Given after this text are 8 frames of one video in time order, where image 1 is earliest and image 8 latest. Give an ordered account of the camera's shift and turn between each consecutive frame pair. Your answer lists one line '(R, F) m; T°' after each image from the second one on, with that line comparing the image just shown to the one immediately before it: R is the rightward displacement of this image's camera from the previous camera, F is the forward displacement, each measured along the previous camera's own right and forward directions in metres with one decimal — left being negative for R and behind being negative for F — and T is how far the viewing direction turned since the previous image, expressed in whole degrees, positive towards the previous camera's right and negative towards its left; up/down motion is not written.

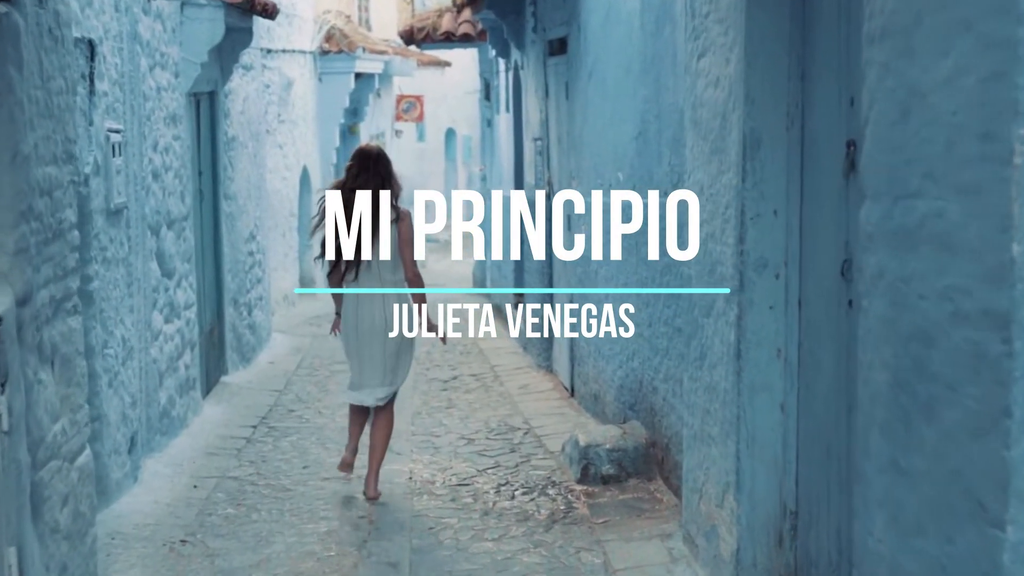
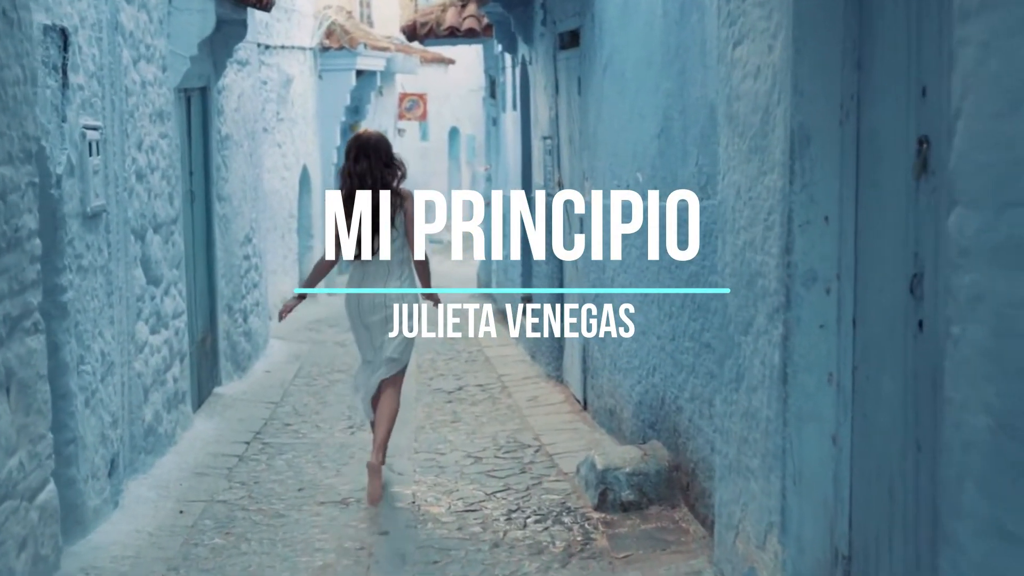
(0.0, +0.5) m; 0°
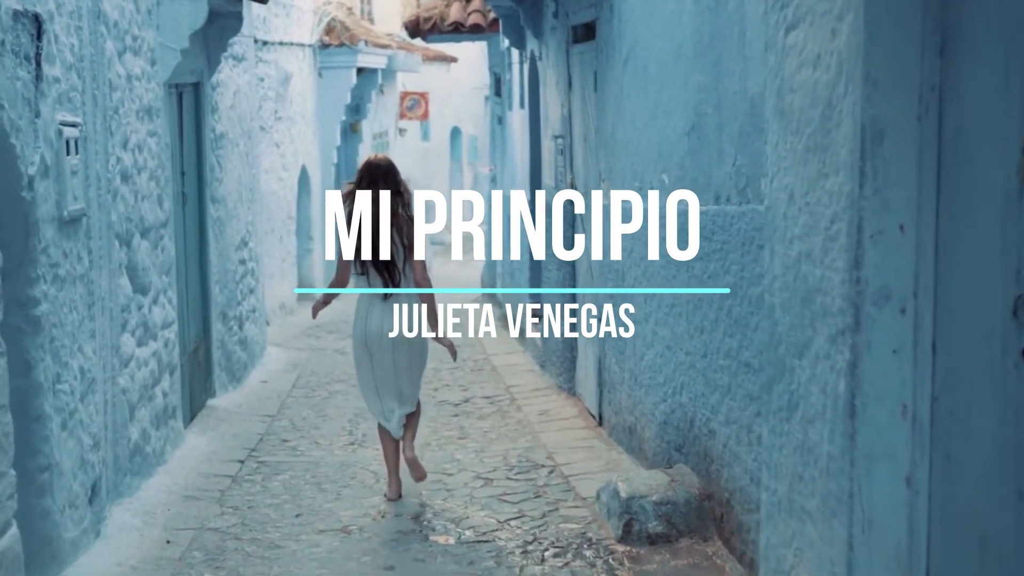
(-0.1, +0.5) m; 0°
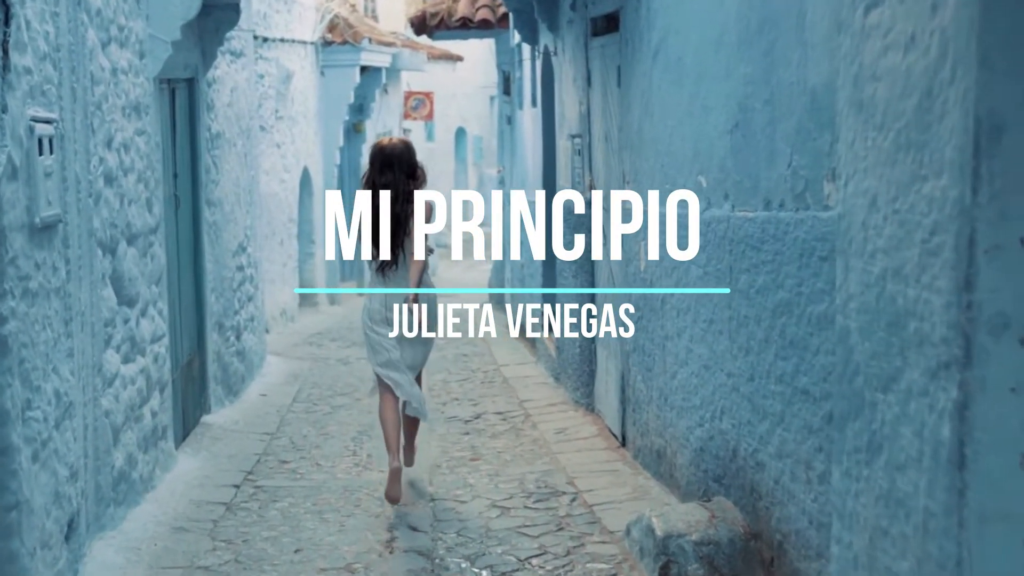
(-0.1, +0.6) m; 0°
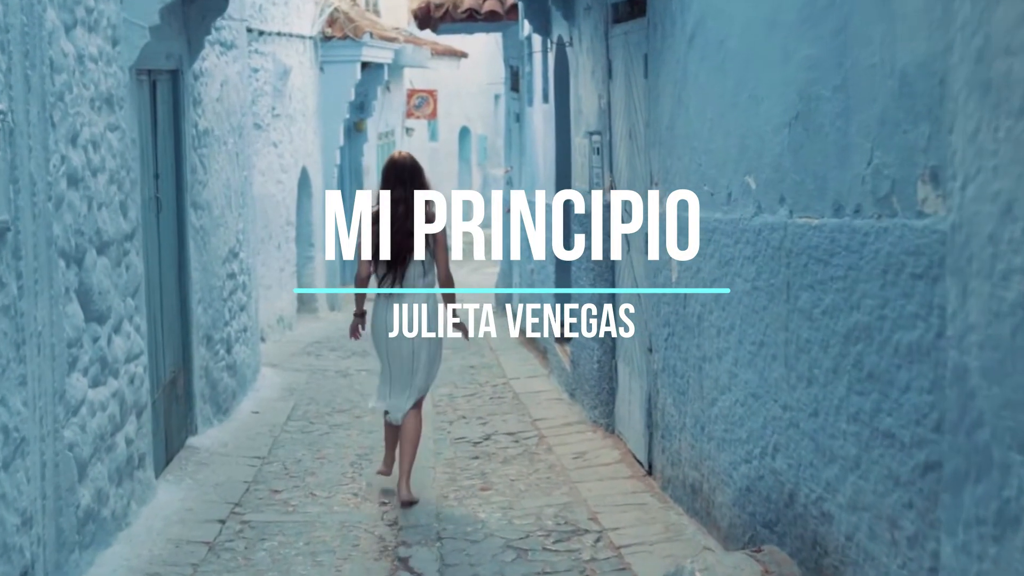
(-0.1, +0.7) m; 0°
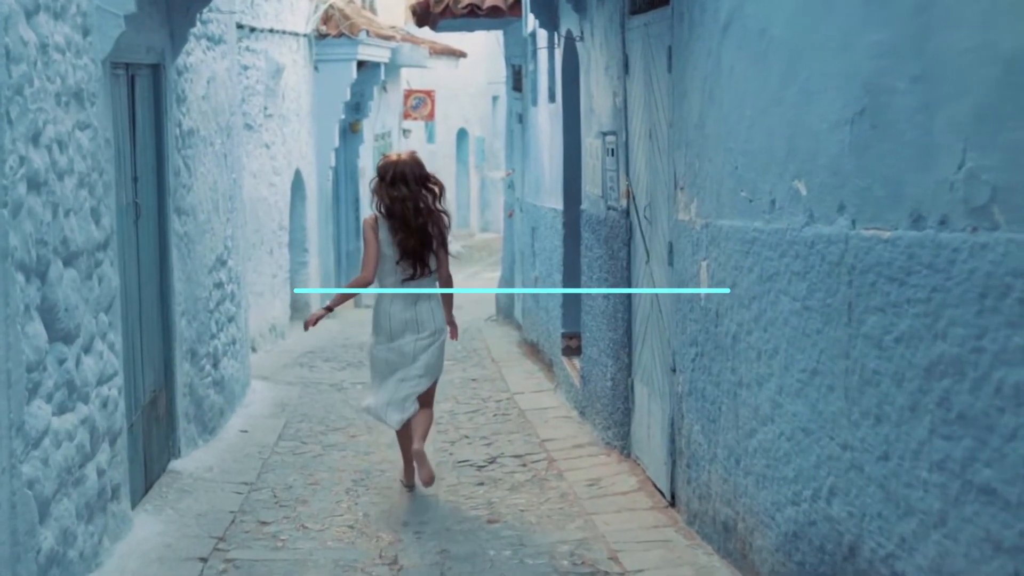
(-0.1, +0.6) m; 0°
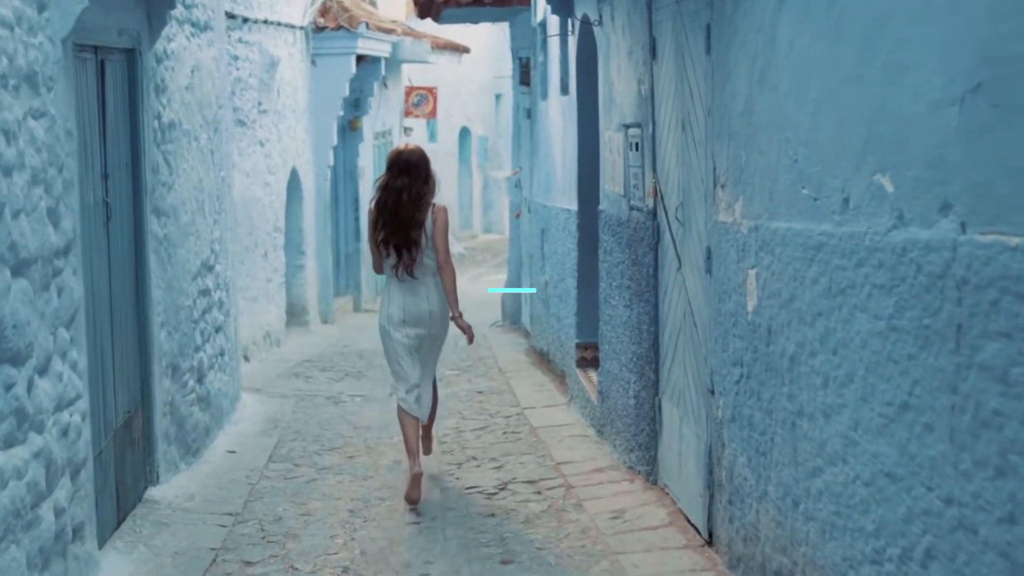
(-0.1, +0.7) m; 0°
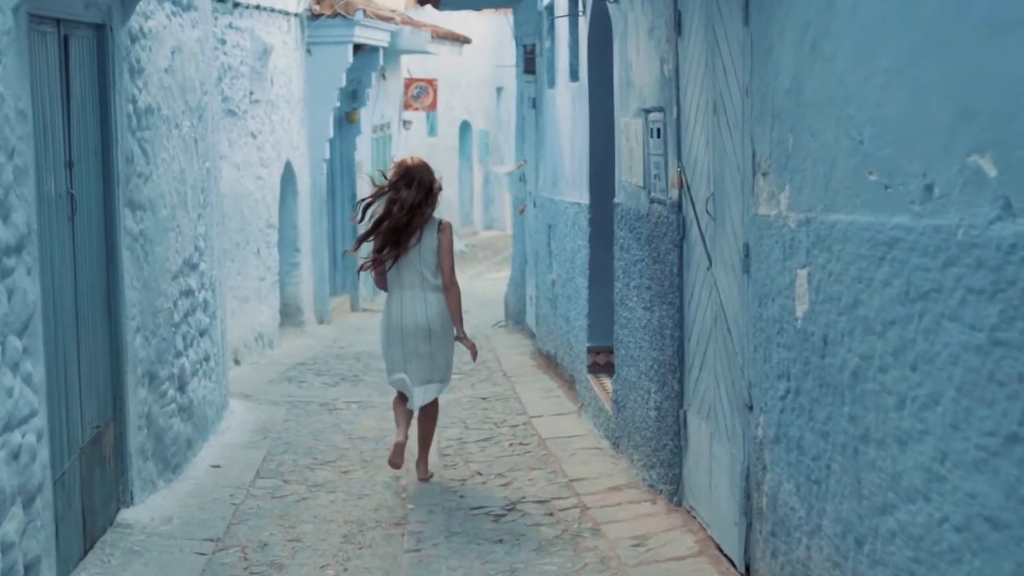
(0.0, +0.6) m; 0°
